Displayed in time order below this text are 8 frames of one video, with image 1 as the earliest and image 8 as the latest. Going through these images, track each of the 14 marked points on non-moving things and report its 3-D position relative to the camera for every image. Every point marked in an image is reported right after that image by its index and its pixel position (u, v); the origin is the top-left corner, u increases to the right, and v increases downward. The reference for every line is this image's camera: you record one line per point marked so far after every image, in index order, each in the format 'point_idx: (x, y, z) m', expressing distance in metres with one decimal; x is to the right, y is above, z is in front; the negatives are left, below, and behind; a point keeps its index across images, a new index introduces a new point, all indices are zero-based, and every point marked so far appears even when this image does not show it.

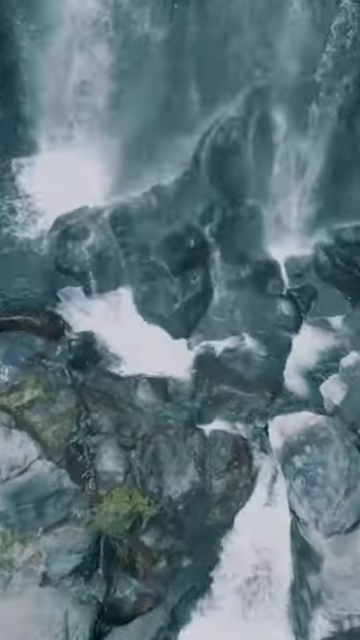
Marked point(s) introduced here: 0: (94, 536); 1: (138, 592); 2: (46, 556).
0: (-0.8, -1.9, +5.0) m
1: (-0.4, -2.4, +5.1) m
2: (-1.2, -2.0, +4.8) m
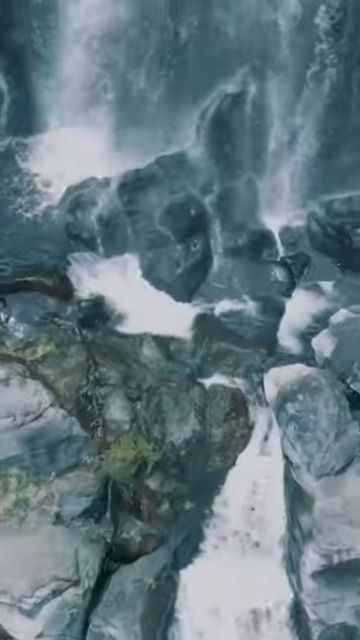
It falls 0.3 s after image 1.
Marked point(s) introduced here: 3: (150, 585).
0: (-0.8, -1.6, +5.5) m
1: (-0.4, -2.1, +5.7) m
2: (-1.2, -1.7, +5.3) m
3: (-0.3, -2.6, +5.5) m
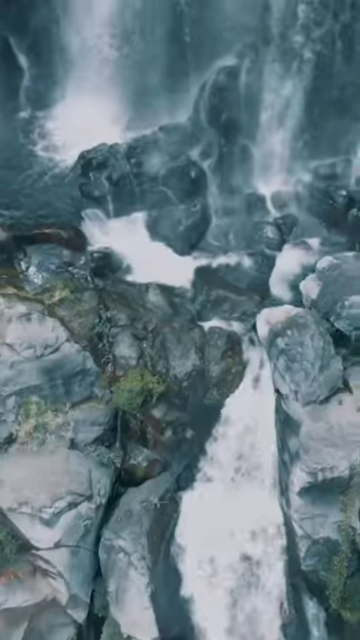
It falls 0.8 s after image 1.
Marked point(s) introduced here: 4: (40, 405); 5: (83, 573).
0: (-0.7, -1.0, +6.1) m
1: (-0.3, -1.5, +6.3) m
2: (-1.2, -1.1, +6.0) m
3: (-0.3, -2.0, +6.1) m
4: (-1.5, -0.9, +6.0) m
5: (-1.0, -2.7, +5.9) m
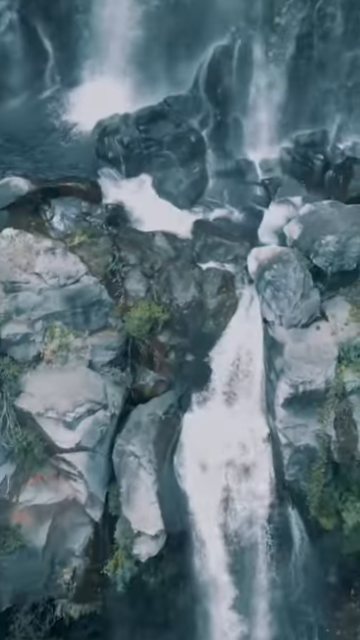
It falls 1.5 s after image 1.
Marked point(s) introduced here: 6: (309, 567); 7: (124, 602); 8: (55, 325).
0: (-0.7, -0.2, +7.2) m
1: (-0.3, -0.8, +7.3) m
2: (-1.1, -0.4, +7.0) m
3: (-0.2, -1.2, +7.2) m
4: (-1.5, -0.1, +7.0) m
5: (-1.0, -2.0, +6.9) m
6: (+2.0, -4.0, +8.7) m
7: (-0.8, -4.1, +8.1) m
8: (-1.6, 0.0, +7.0) m
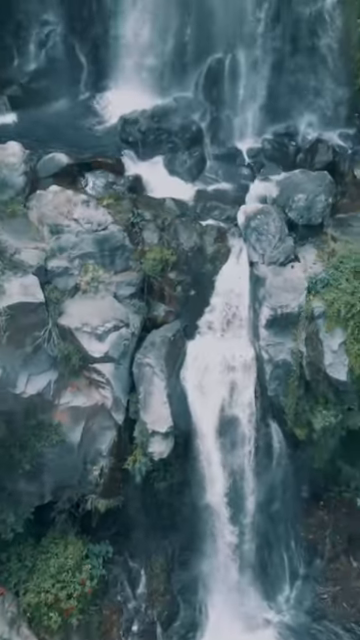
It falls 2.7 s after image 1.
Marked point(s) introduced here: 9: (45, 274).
0: (-0.6, +0.7, +9.1) m
1: (-0.2, +0.2, +9.3) m
2: (-1.0, +0.6, +8.9) m
3: (-0.2, -0.3, +9.1) m
4: (-1.4, +0.9, +8.9) m
5: (-0.9, -1.0, +8.8) m
6: (+2.0, -3.1, +10.5) m
7: (-0.7, -3.2, +9.8) m
8: (-1.5, +0.9, +8.9) m
9: (-2.1, +0.8, +8.6) m
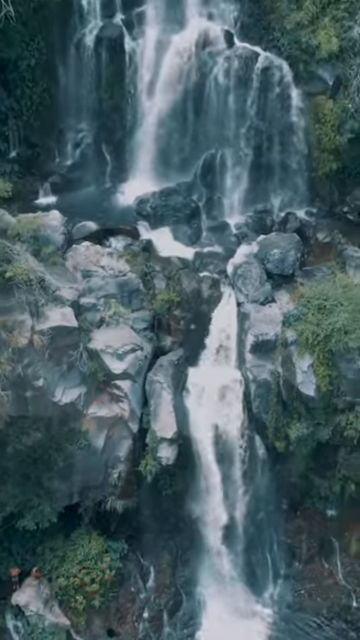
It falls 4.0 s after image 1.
0: (-0.6, +0.1, +11.5) m
1: (-0.2, -0.4, +11.6) m
2: (-1.0, 0.0, +11.3) m
3: (-0.1, -0.8, +11.3) m
4: (-1.3, +0.3, +11.3) m
5: (-0.9, -1.5, +10.8) m
6: (+2.0, -3.9, +12.2) m
7: (-0.7, -3.9, +11.5) m
8: (-1.4, +0.4, +11.3) m
9: (-2.0, +0.3, +11.0) m
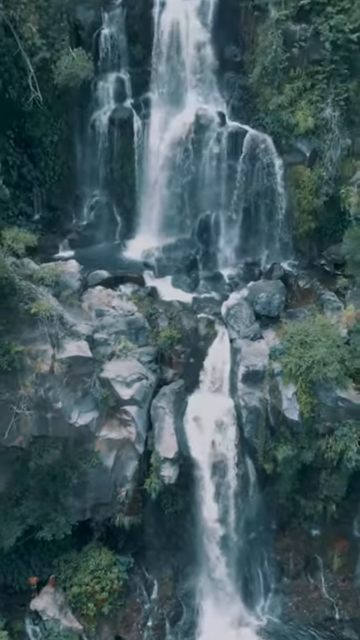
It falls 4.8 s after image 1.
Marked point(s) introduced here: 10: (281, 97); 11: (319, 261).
0: (-0.6, -0.7, +13.1) m
1: (-0.2, -1.3, +13.2) m
2: (-1.0, -0.8, +12.9) m
3: (-0.1, -1.6, +12.8) m
4: (-1.3, -0.5, +13.0) m
5: (-0.9, -2.3, +12.3) m
6: (+2.0, -4.8, +13.5) m
7: (-0.7, -4.7, +12.7) m
8: (-1.4, -0.4, +13.0) m
9: (-2.0, -0.5, +12.6) m
10: (+3.1, +6.8, +16.7) m
11: (+4.2, +1.8, +16.7) m
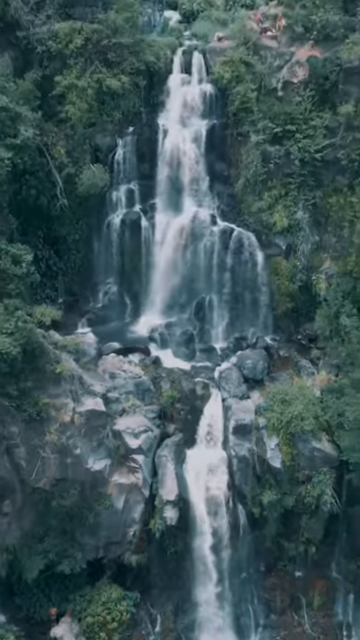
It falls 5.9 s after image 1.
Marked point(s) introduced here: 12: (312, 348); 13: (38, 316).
0: (-0.6, -2.4, +15.5) m
1: (-0.2, -3.0, +15.4) m
2: (-1.0, -2.5, +15.2) m
3: (-0.1, -3.3, +15.1) m
4: (-1.3, -2.2, +15.3) m
5: (-0.9, -3.9, +14.4) m
6: (+2.0, -6.6, +15.3) m
7: (-0.7, -6.3, +14.4) m
8: (-1.4, -2.2, +15.3) m
9: (-2.0, -2.1, +14.9) m
10: (+3.0, +4.4, +20.3) m
11: (+4.1, -0.6, +19.5) m
12: (+4.5, -1.0, +18.5) m
13: (-4.0, +0.1, +15.7) m
